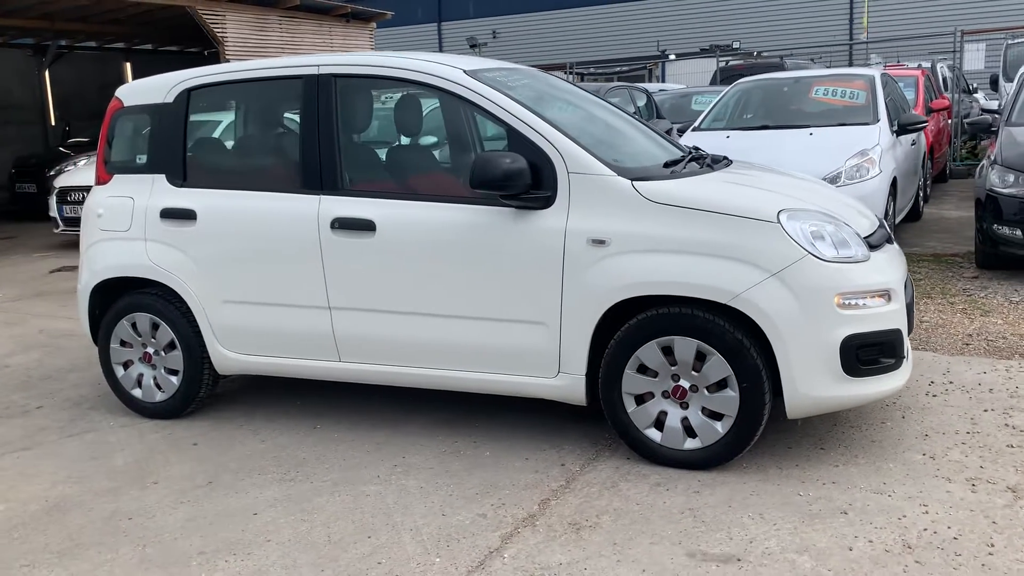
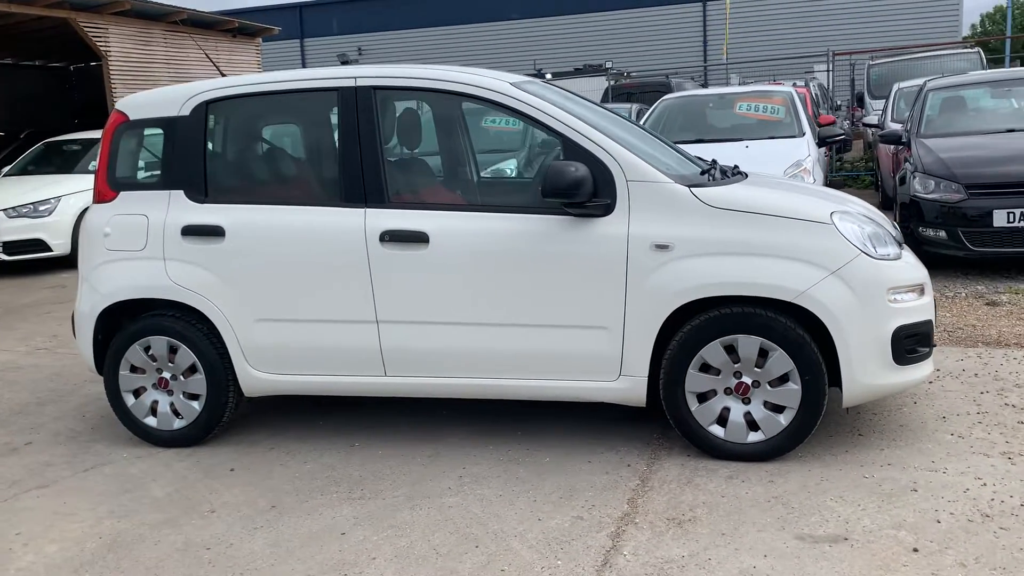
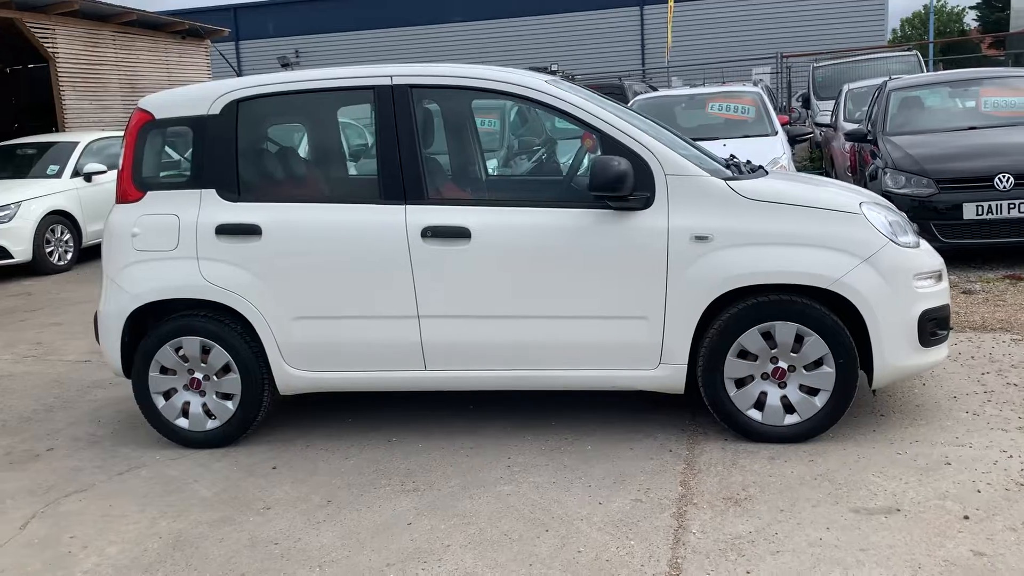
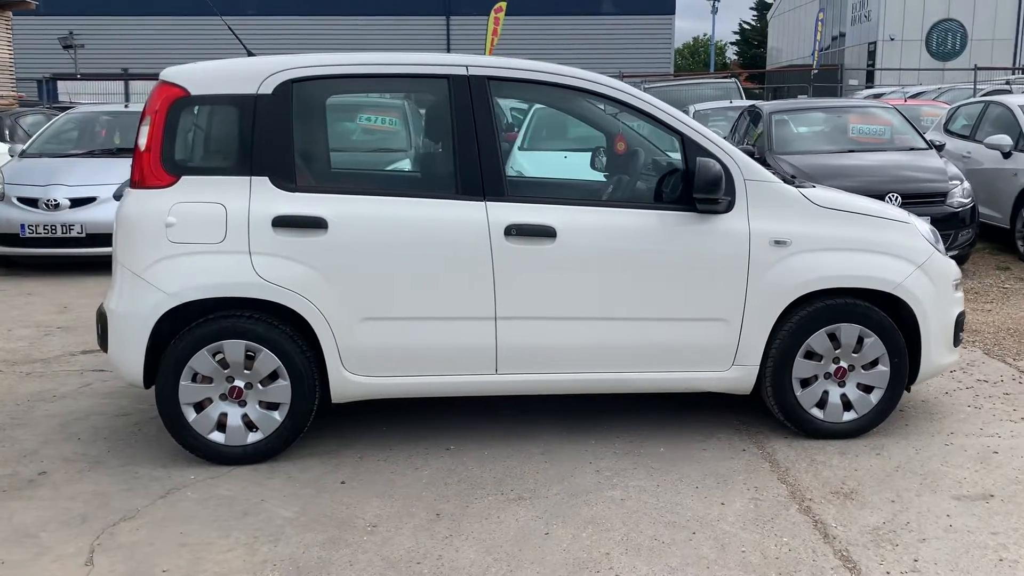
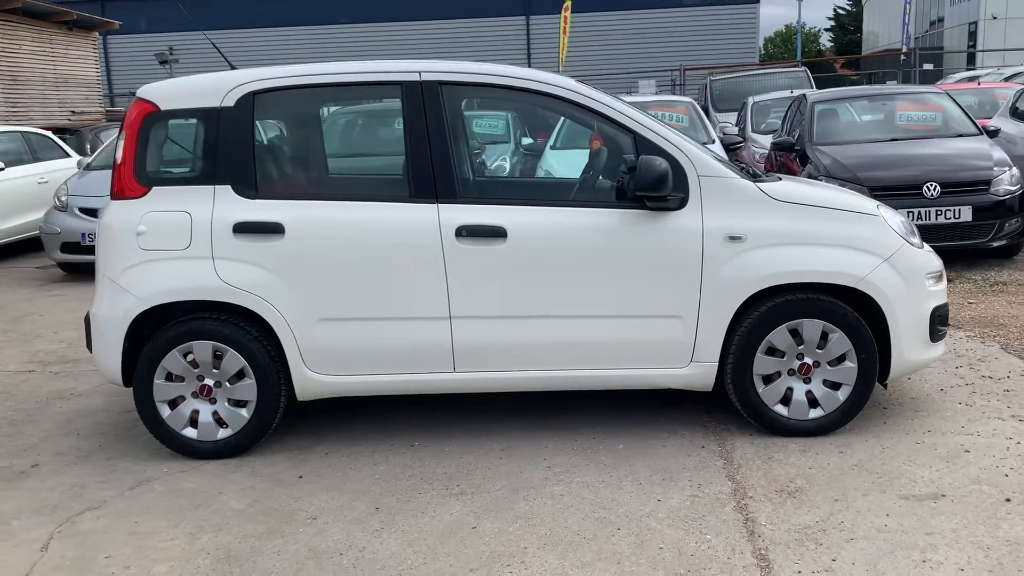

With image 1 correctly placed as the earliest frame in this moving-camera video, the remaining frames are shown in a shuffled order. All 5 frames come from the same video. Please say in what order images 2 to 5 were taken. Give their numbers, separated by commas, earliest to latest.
2, 3, 5, 4
